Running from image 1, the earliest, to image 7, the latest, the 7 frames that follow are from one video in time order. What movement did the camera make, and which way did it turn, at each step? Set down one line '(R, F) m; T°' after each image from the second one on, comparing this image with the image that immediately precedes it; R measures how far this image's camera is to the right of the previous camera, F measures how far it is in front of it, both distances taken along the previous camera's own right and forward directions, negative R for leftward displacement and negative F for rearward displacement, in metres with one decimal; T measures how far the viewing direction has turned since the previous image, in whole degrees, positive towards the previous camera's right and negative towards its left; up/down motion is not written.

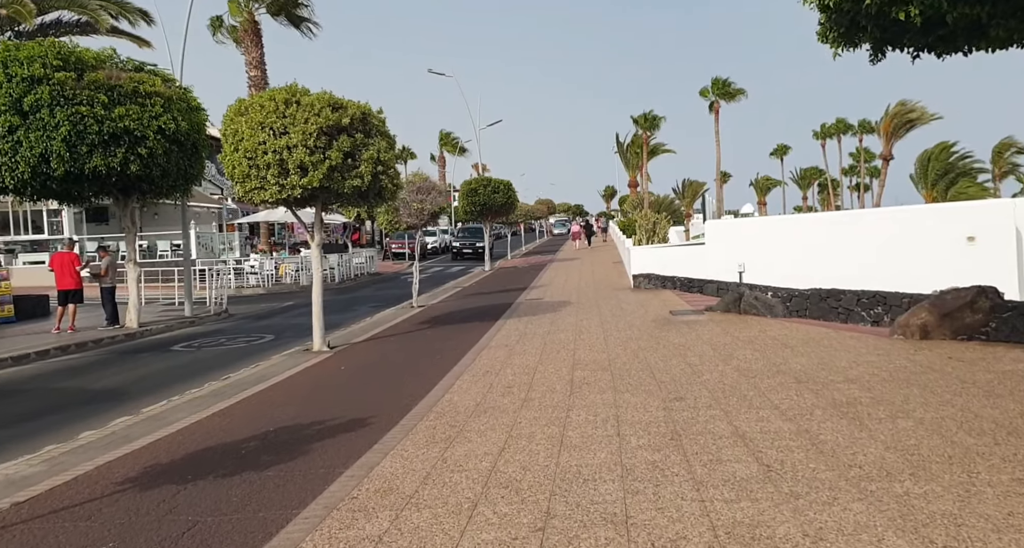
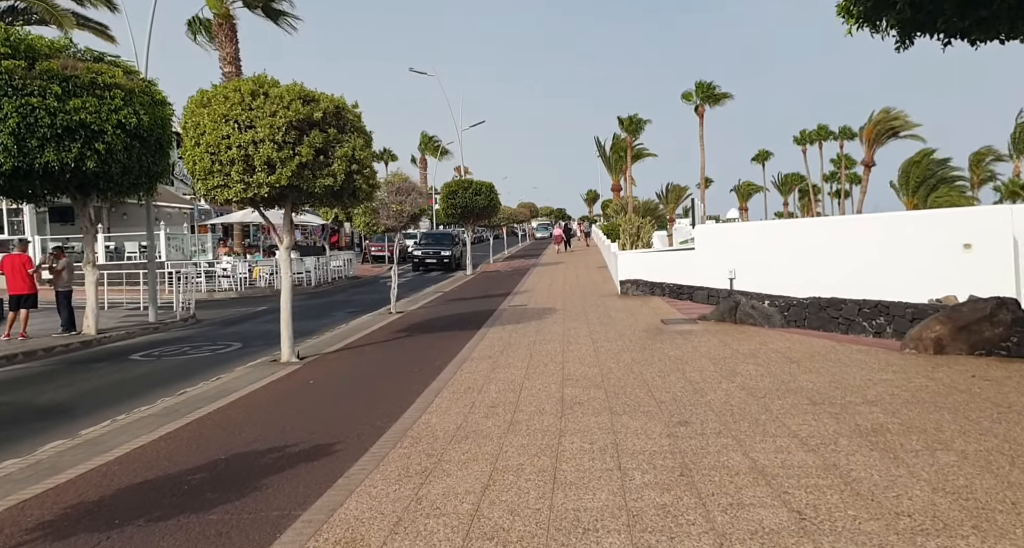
(0.0, +0.7) m; +2°
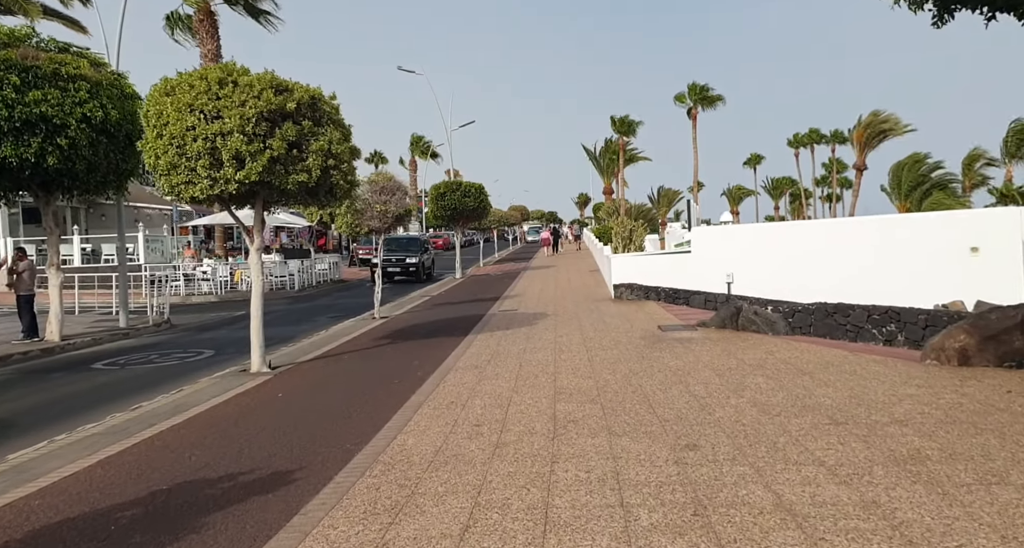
(0.0, +0.7) m; +1°
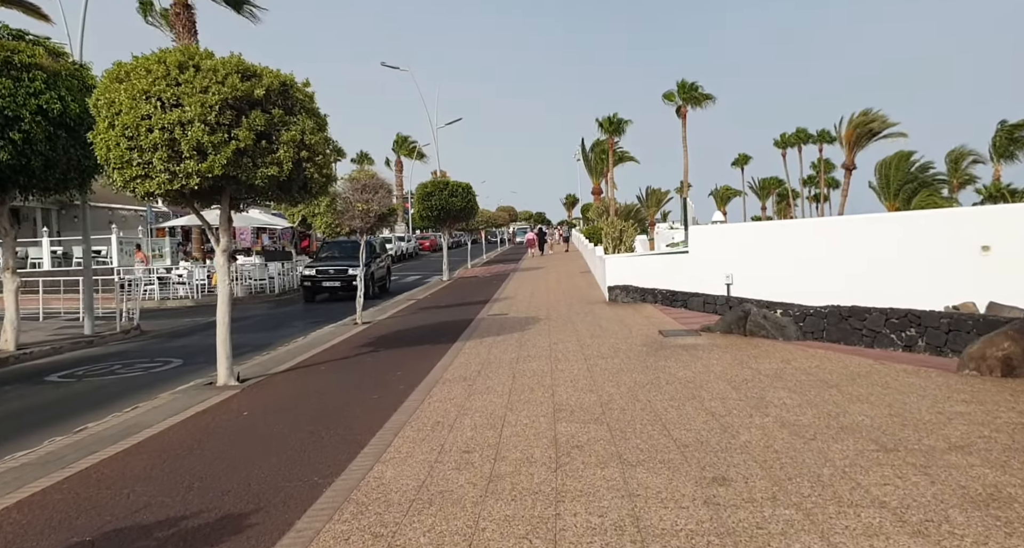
(-0.1, +0.8) m; +1°
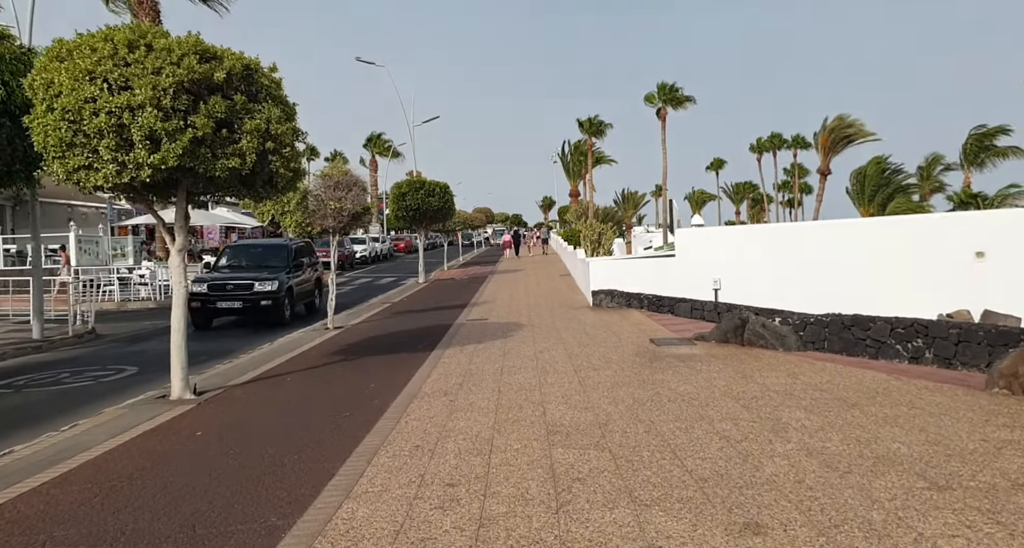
(-0.1, +0.7) m; +2°
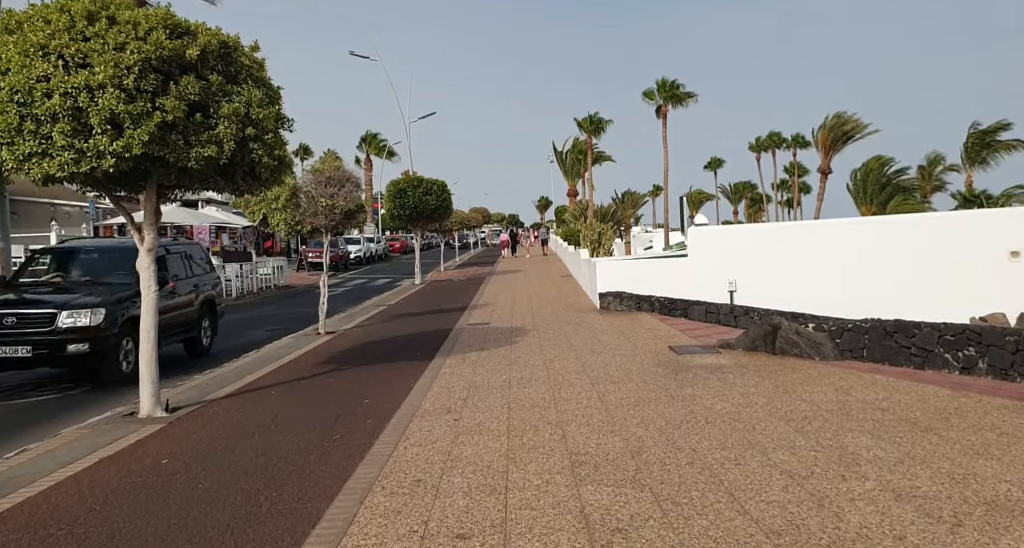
(-0.2, +0.8) m; 0°
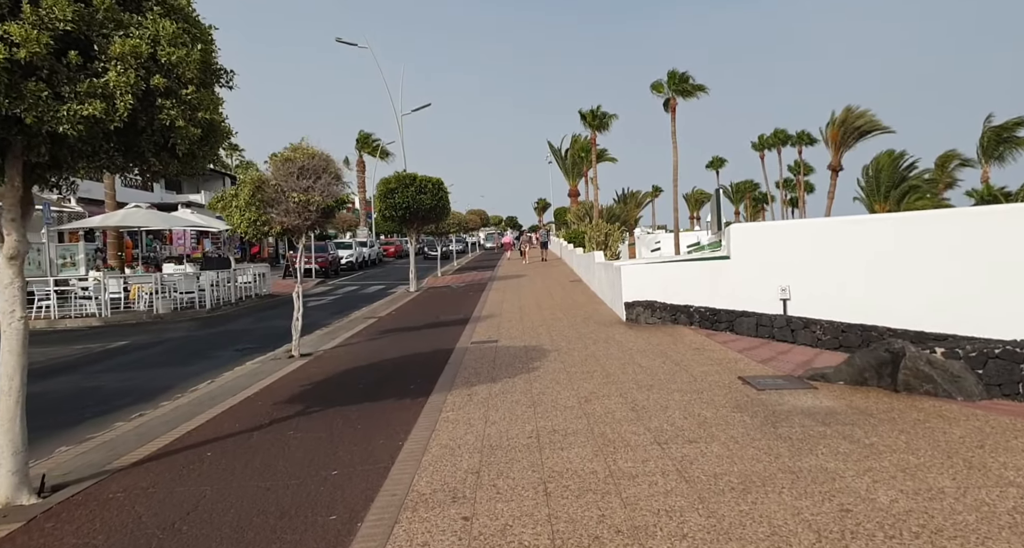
(-0.3, +2.2) m; 0°
